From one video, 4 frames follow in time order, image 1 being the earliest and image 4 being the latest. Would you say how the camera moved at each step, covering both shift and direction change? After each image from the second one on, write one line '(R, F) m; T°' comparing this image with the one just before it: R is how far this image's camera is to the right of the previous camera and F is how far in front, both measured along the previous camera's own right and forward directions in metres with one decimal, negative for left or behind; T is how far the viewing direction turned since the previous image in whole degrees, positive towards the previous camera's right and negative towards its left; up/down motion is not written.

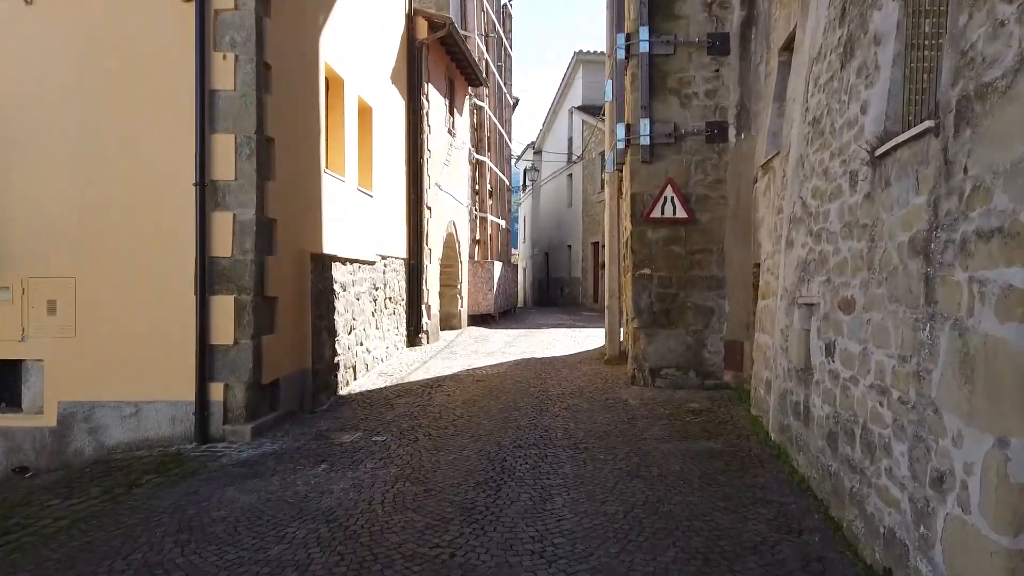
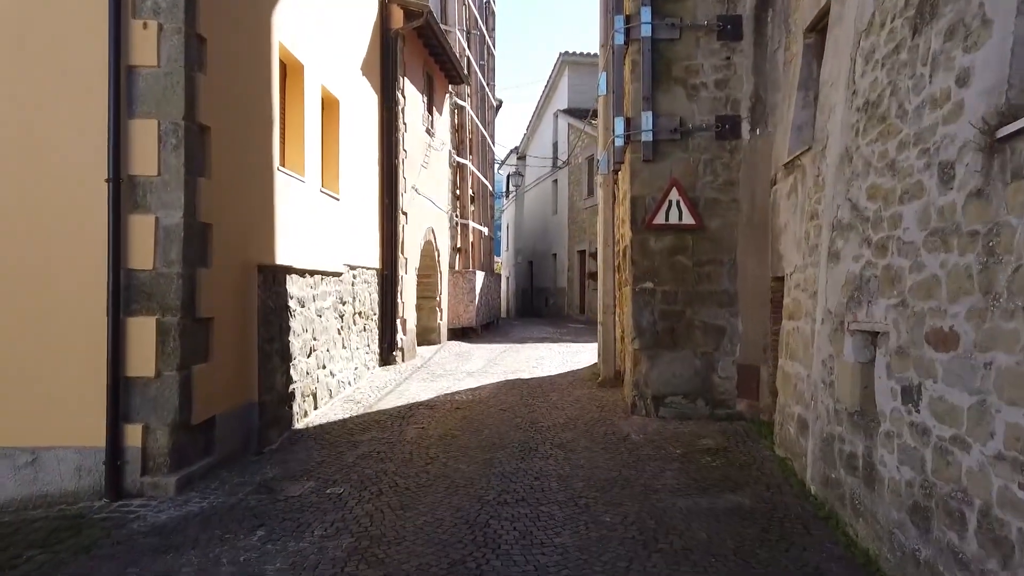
(0.0, +0.9) m; +1°
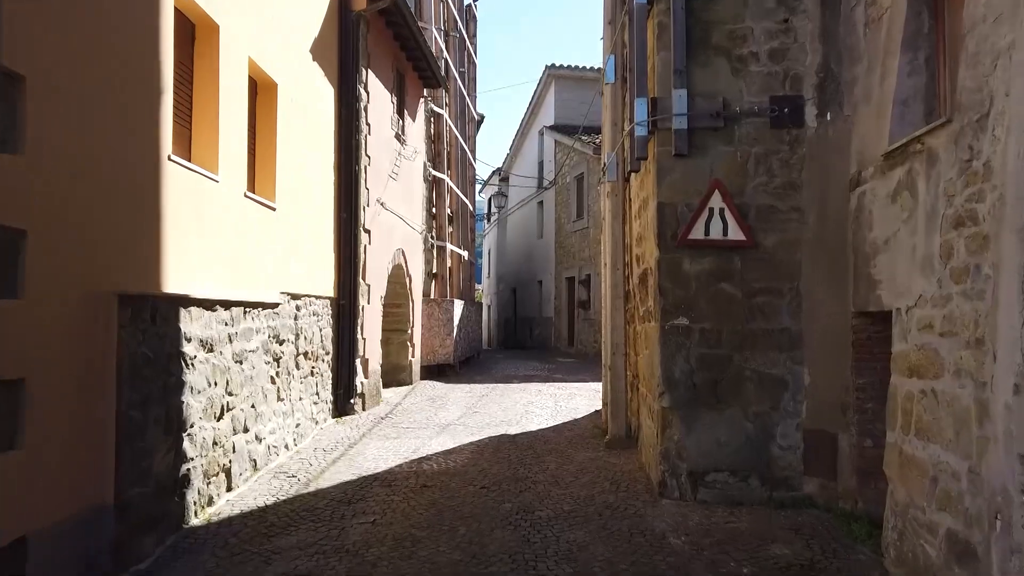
(0.0, +1.7) m; +1°
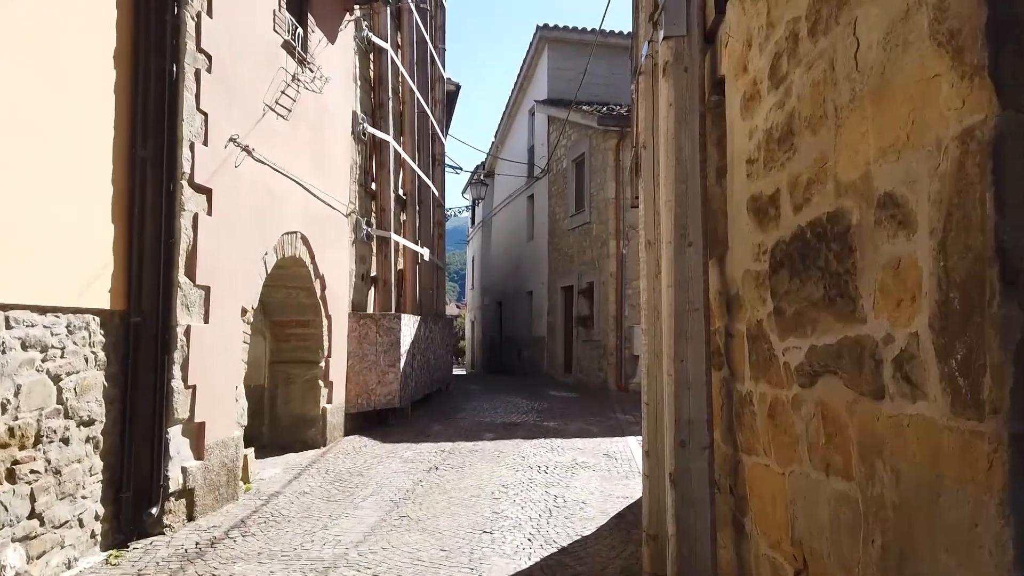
(+0.2, +3.7) m; 0°
